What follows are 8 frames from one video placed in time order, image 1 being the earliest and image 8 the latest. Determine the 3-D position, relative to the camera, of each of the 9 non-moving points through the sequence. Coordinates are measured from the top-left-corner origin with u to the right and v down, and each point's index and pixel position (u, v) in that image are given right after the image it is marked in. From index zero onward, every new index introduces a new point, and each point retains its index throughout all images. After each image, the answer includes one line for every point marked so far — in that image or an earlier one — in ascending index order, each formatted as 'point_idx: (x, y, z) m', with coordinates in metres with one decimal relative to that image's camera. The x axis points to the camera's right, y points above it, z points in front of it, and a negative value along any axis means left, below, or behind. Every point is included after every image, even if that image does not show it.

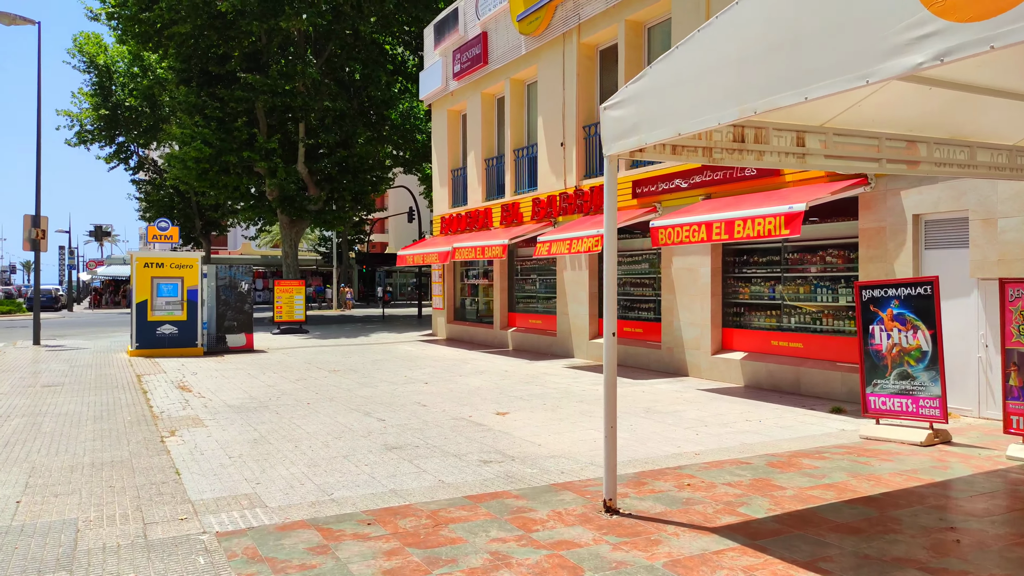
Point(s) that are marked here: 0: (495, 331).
0: (-0.4, -1.0, +17.3) m
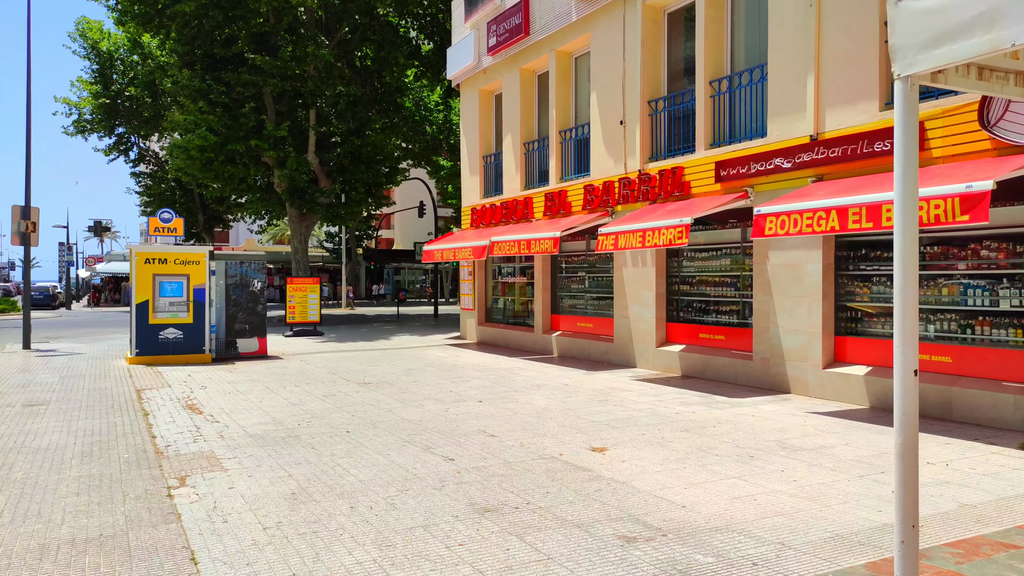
0: (+0.5, -1.0, +15.5) m
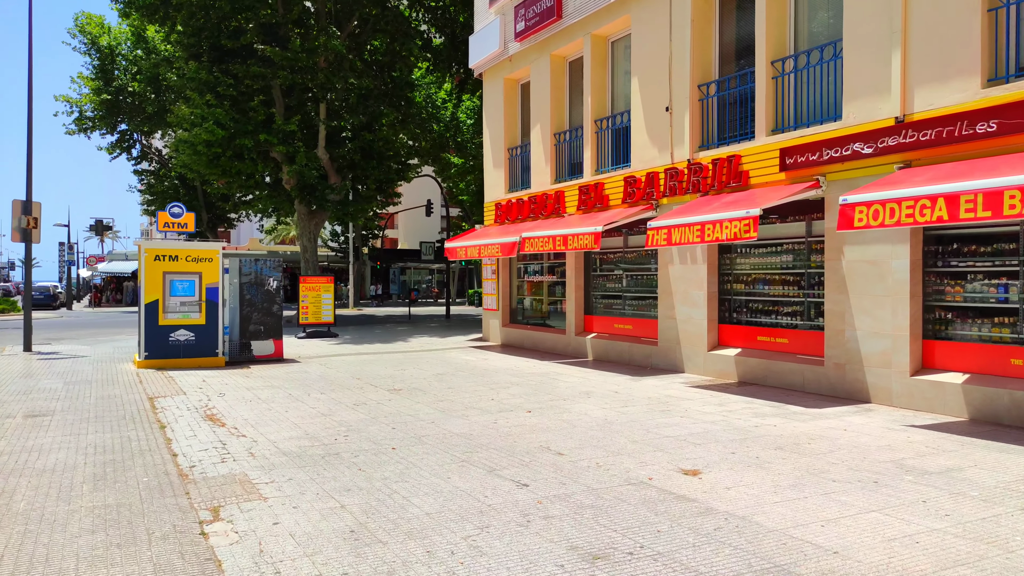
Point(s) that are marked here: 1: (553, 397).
0: (+1.1, -0.9, +14.7) m
1: (+0.5, -1.4, +9.5) m
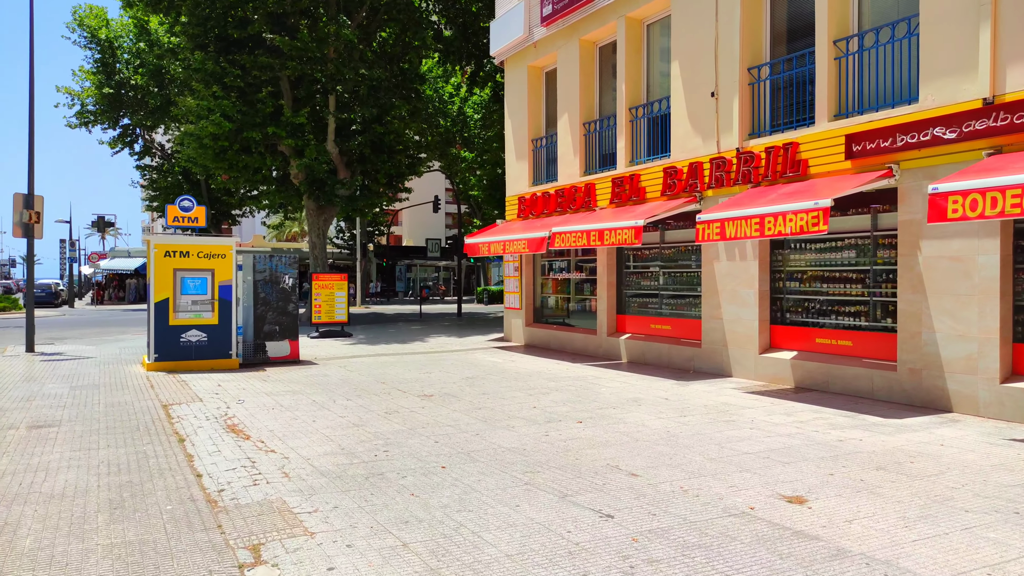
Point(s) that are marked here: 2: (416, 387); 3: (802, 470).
0: (+1.6, -0.9, +13.9) m
1: (+1.0, -1.3, +8.8) m
2: (-1.3, -1.4, +10.4) m
3: (+2.2, -1.4, +5.7) m
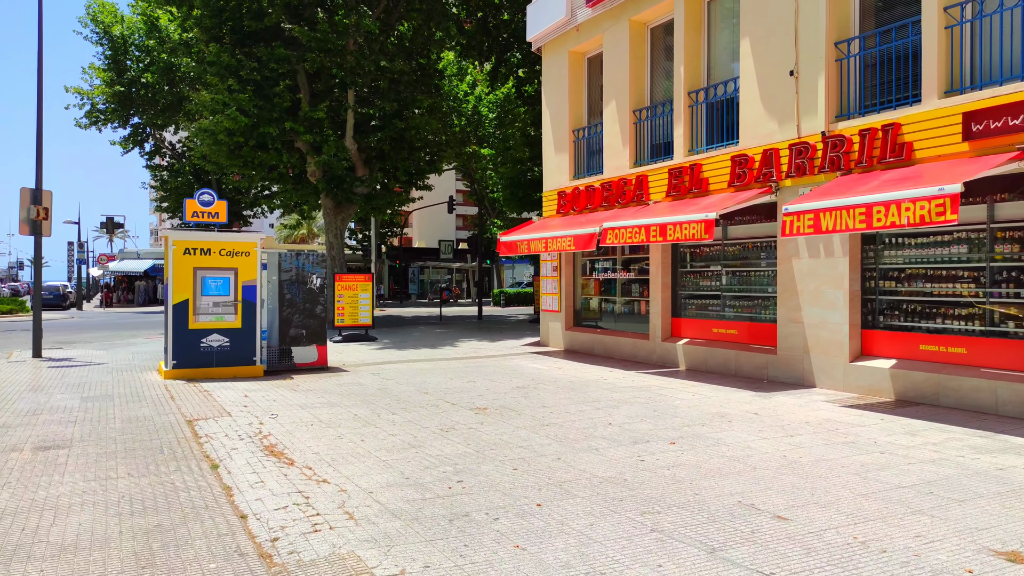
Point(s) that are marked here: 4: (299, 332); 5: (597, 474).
0: (+2.4, -0.9, +12.8) m
1: (+1.8, -1.3, +7.7) m
2: (-0.6, -1.4, +9.3) m
3: (+2.9, -1.4, +4.6) m
4: (-3.5, -0.7, +12.6) m
5: (+0.6, -1.4, +5.7) m
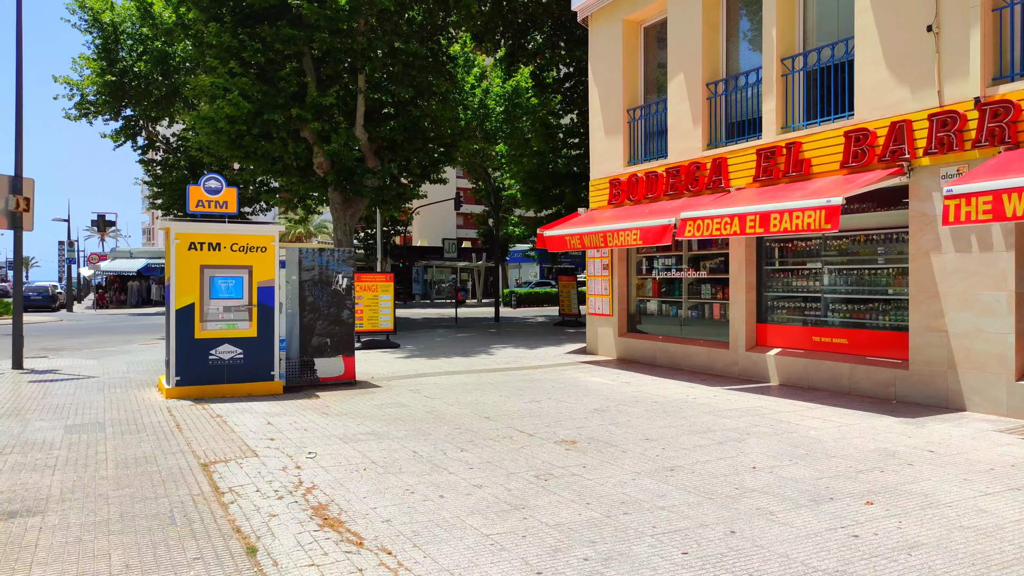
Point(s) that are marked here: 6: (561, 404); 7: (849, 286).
0: (+3.2, -0.9, +11.1) m
1: (+2.6, -1.4, +5.9) m
2: (+0.3, -1.4, +7.5) m
3: (+3.8, -1.4, +2.8) m
4: (-2.7, -0.7, +10.8) m
5: (+1.5, -1.4, +3.9) m
6: (+0.6, -1.4, +8.9) m
7: (+4.3, 0.0, +9.6) m
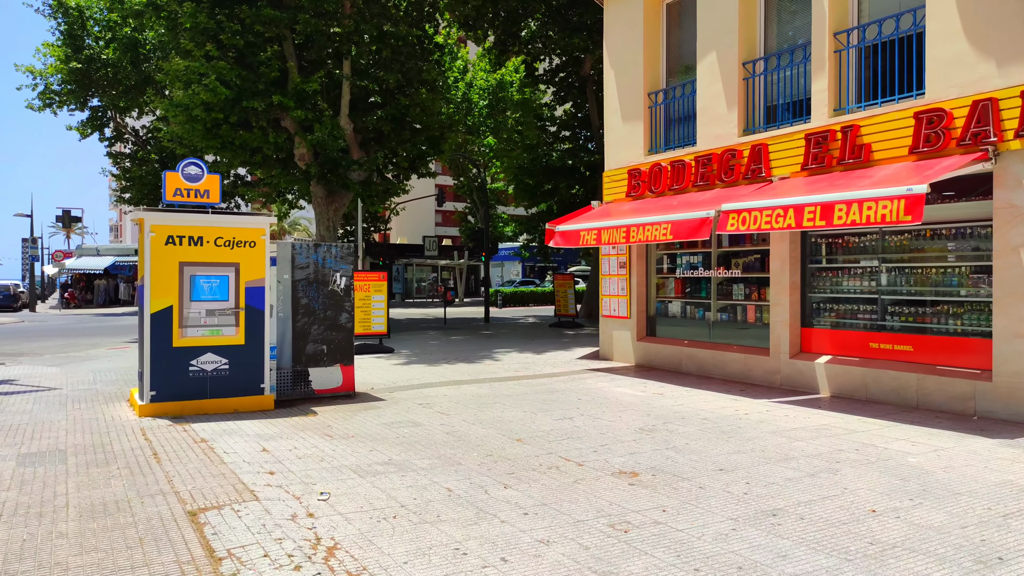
0: (+3.4, -0.9, +10.0) m
1: (+3.1, -1.4, +4.9) m
2: (+0.7, -1.4, +6.4) m
3: (+4.3, -1.4, +1.8) m
4: (-2.4, -0.7, +9.6) m
5: (+2.0, -1.4, +2.8) m
6: (+0.9, -1.4, +7.7) m
7: (+4.6, 0.0, +8.6) m
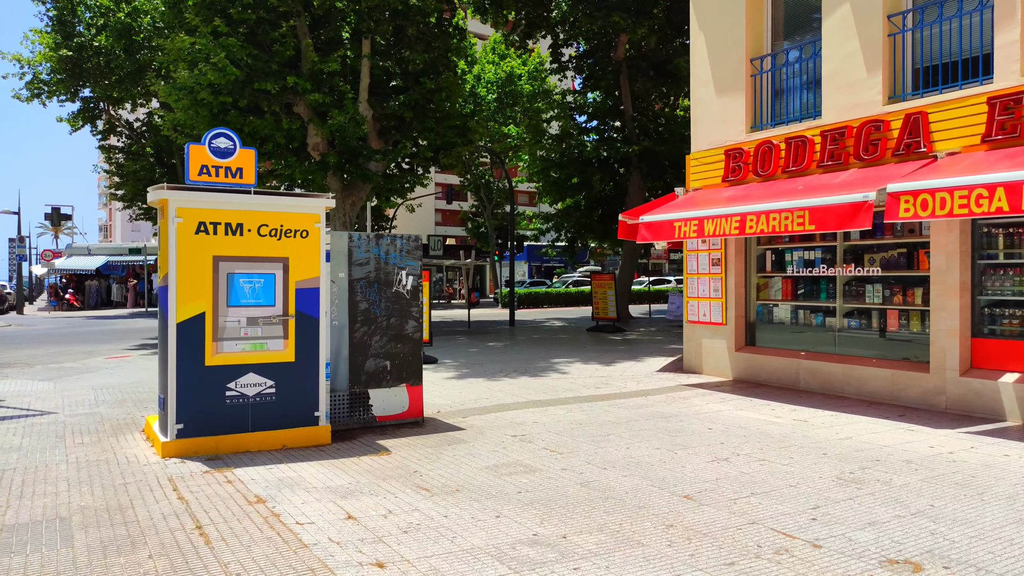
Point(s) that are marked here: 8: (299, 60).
0: (+4.6, -0.9, +8.2) m
1: (+4.2, -1.4, +3.0) m
2: (+1.8, -1.4, +4.5) m
3: (+5.5, -1.4, 0.0) m
4: (-1.3, -0.8, +7.7) m
5: (+3.2, -1.4, +1.0) m
6: (+2.0, -1.4, +5.9) m
7: (+5.7, 0.0, +6.8) m
8: (-5.6, +6.0, +19.9) m
